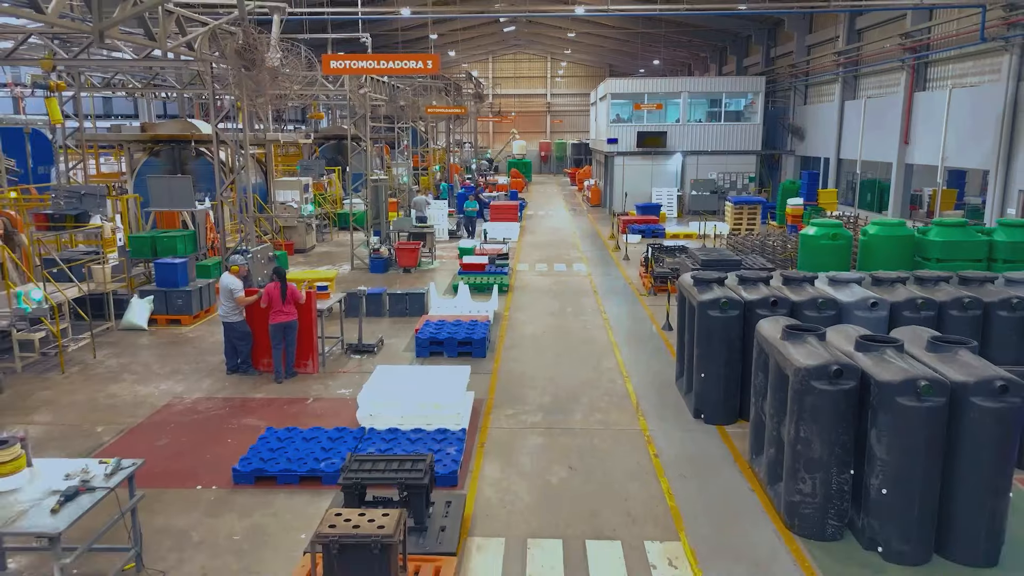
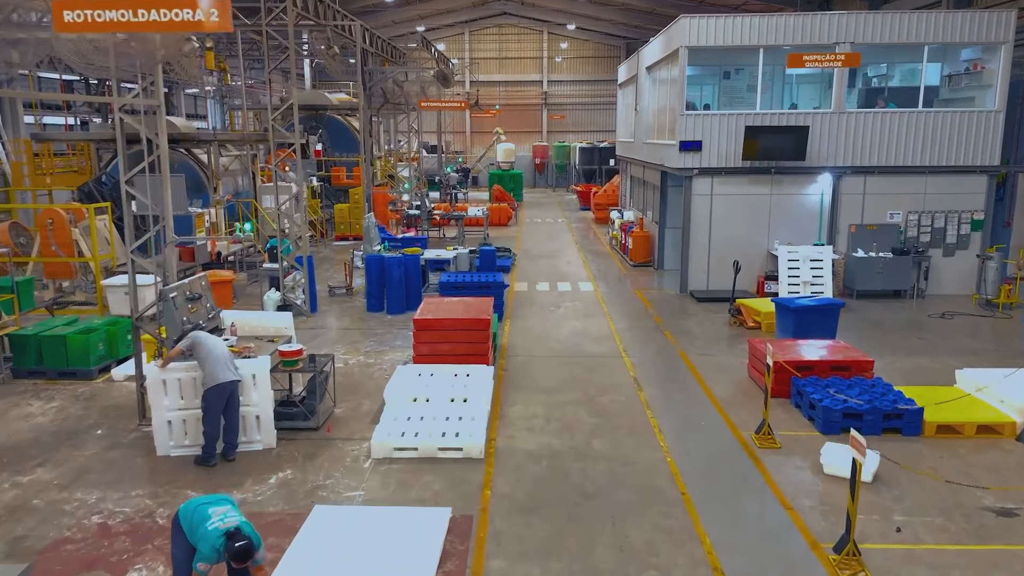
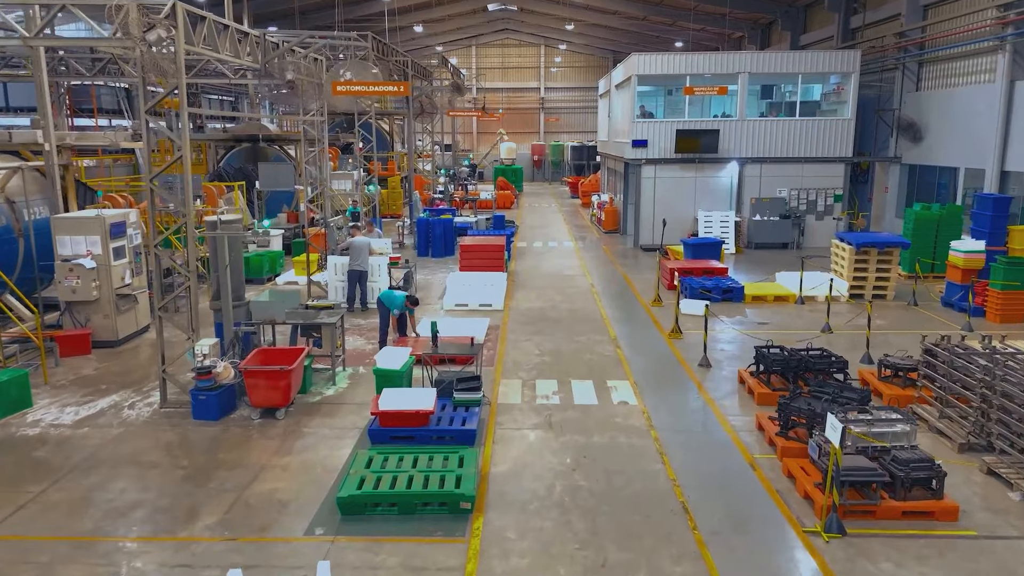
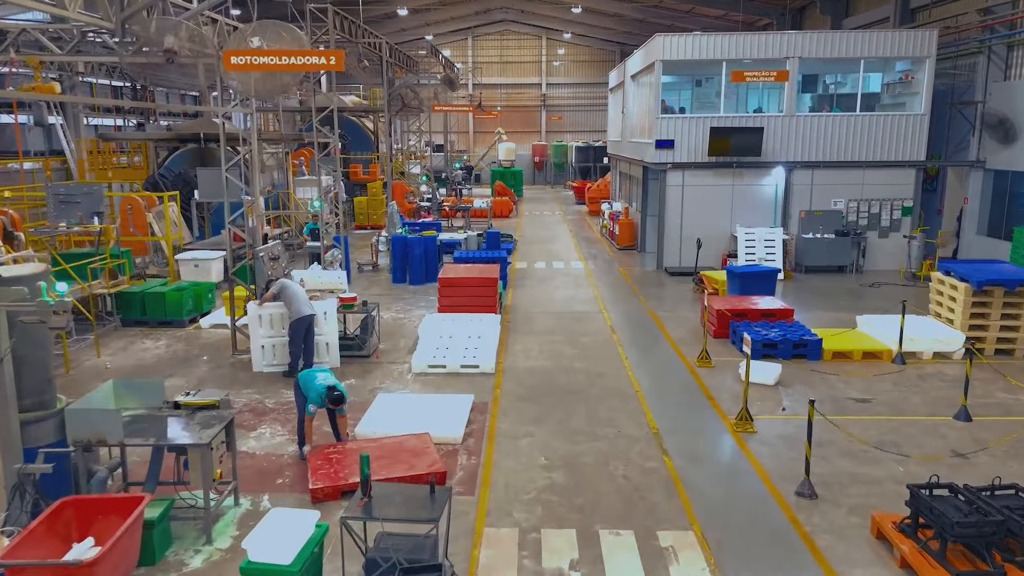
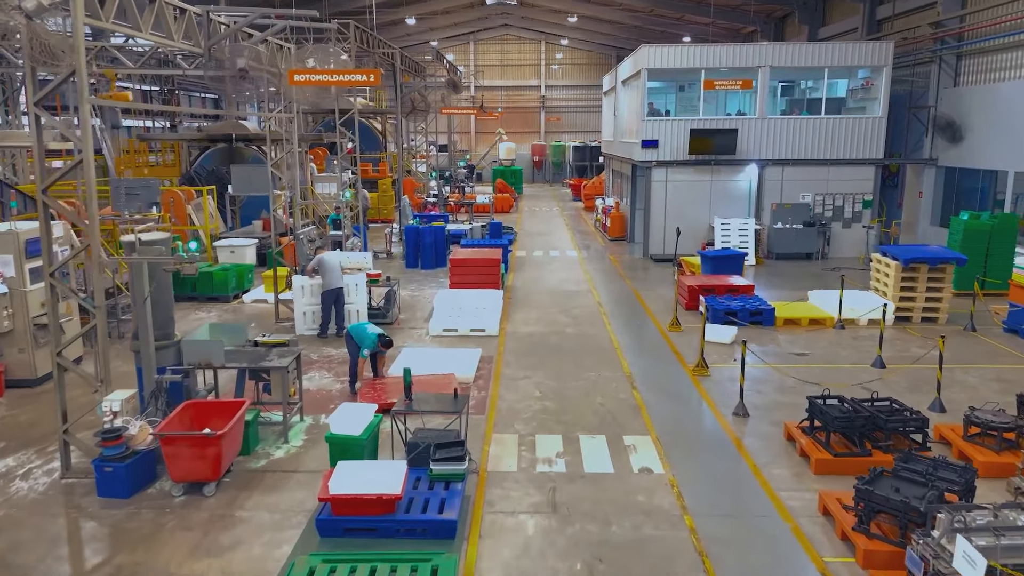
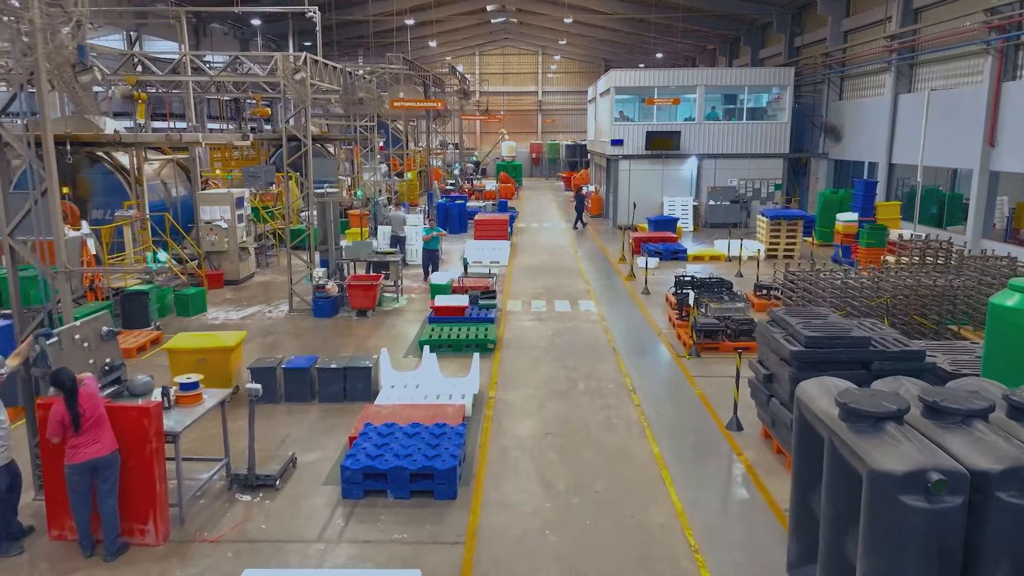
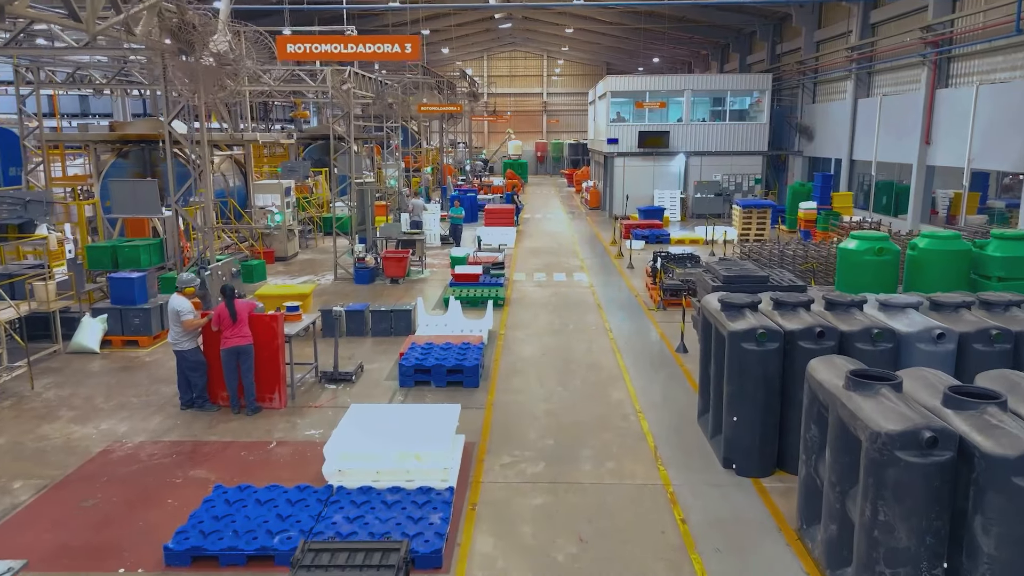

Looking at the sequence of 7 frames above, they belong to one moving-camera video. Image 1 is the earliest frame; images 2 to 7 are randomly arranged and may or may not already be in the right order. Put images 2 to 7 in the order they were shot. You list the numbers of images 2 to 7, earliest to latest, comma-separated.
7, 6, 3, 5, 4, 2
